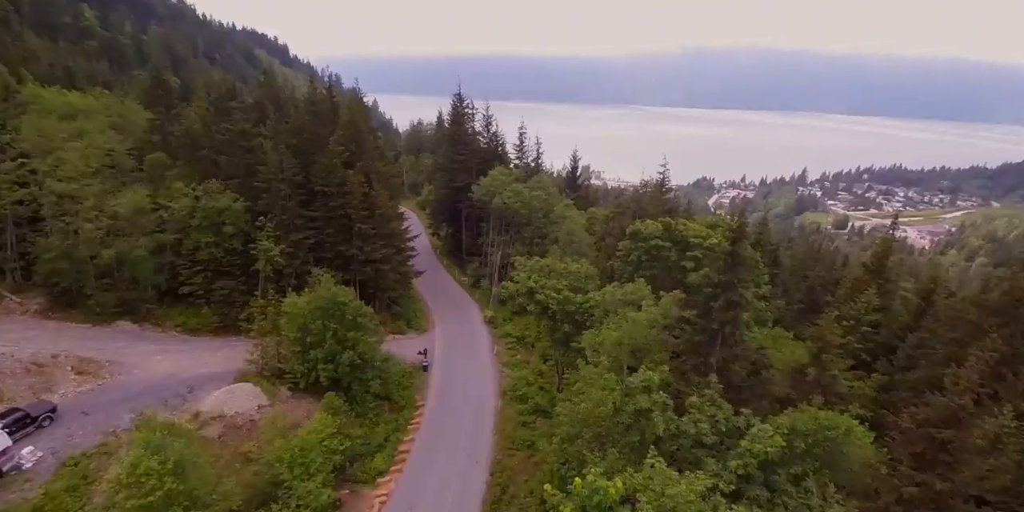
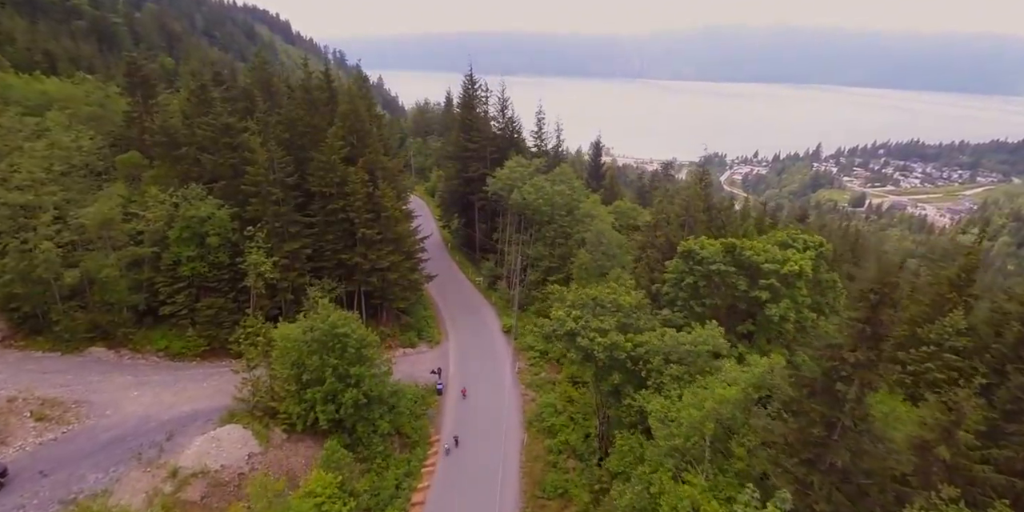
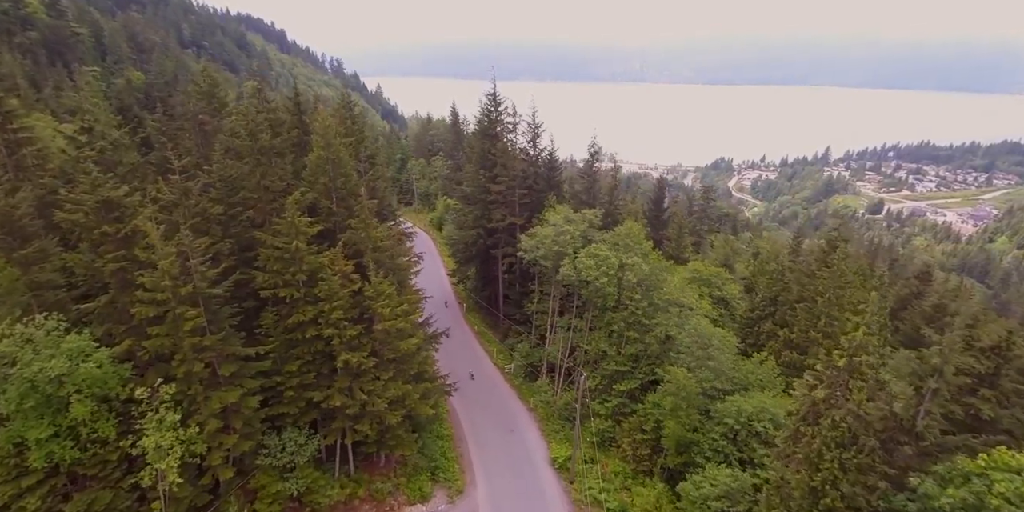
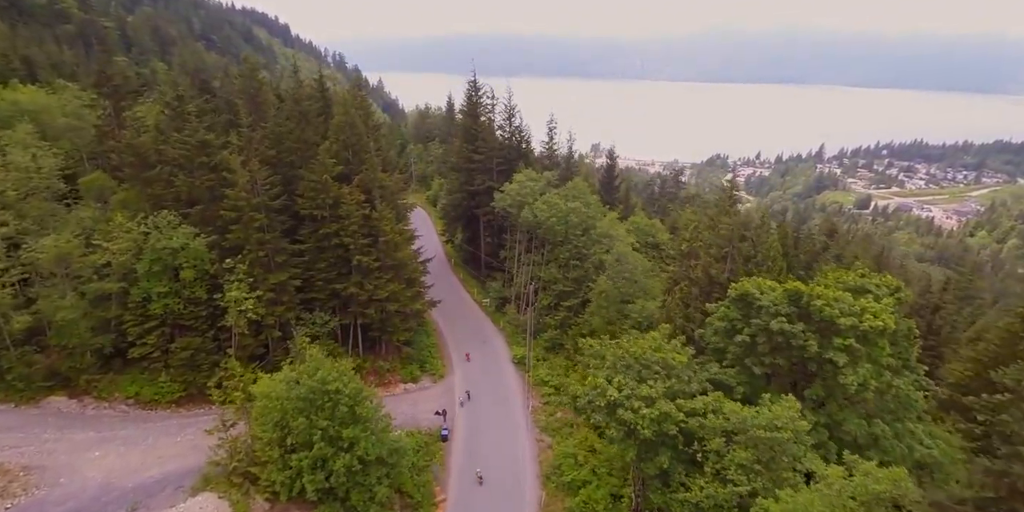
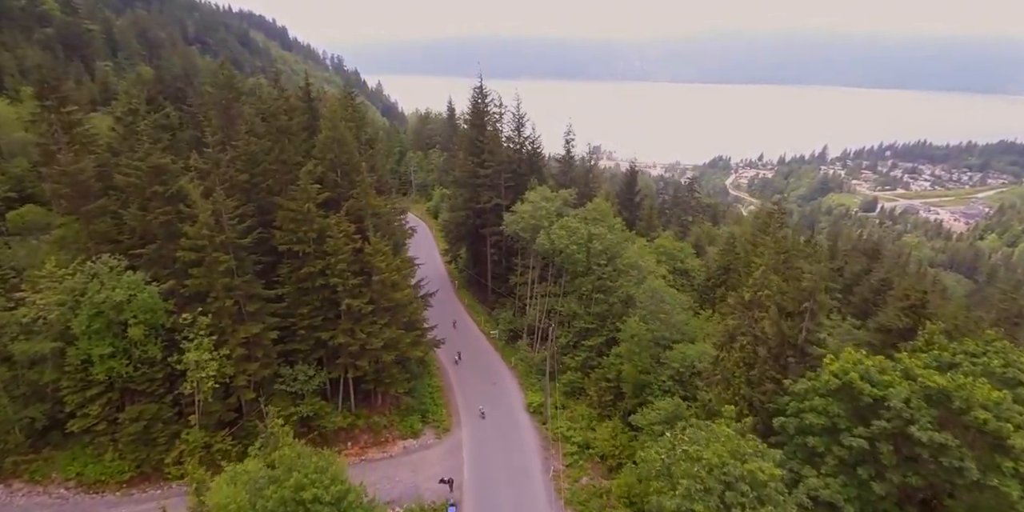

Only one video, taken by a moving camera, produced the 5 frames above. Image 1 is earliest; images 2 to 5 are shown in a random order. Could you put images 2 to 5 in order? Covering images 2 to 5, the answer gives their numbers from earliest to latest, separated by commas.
2, 4, 5, 3
